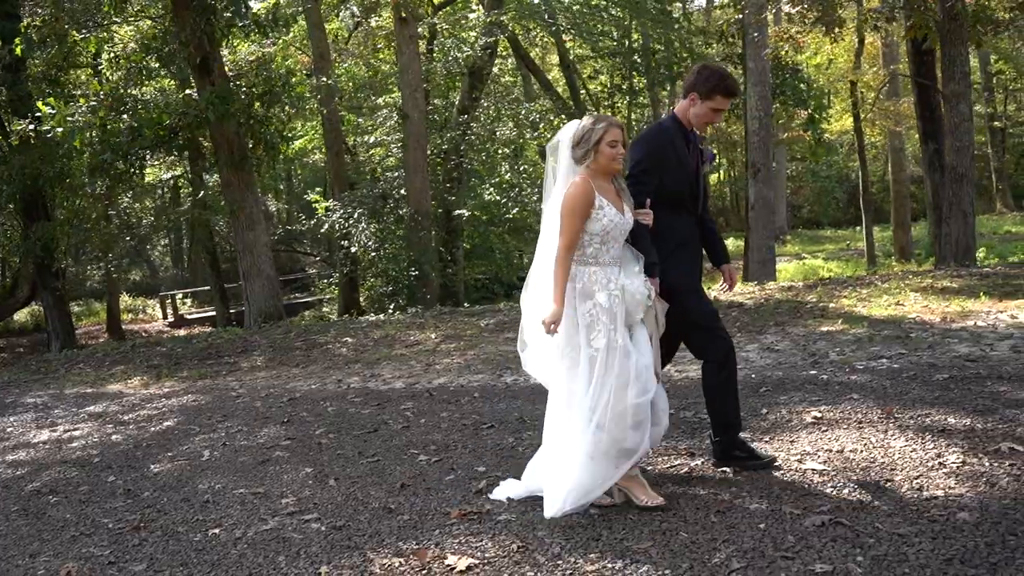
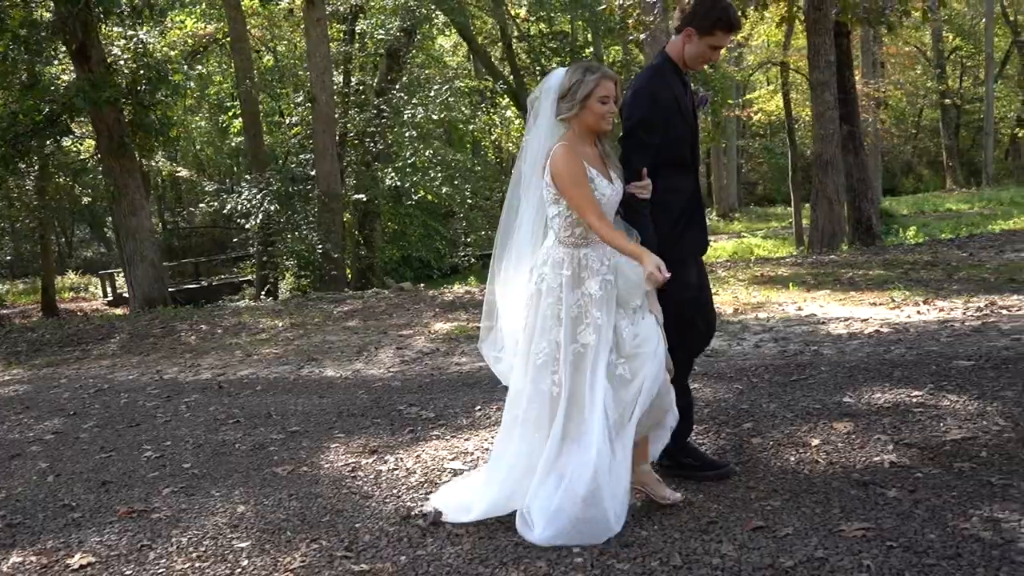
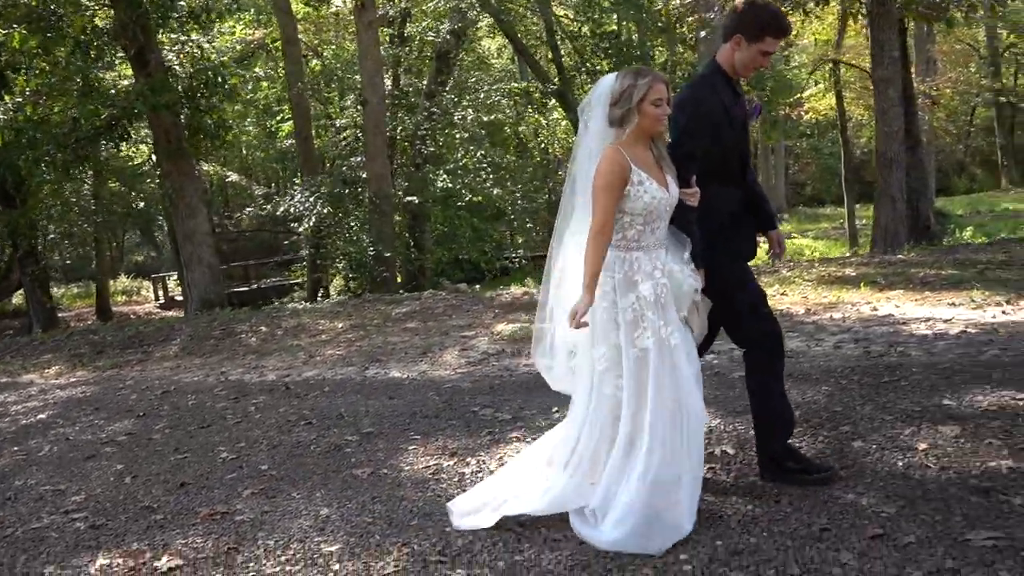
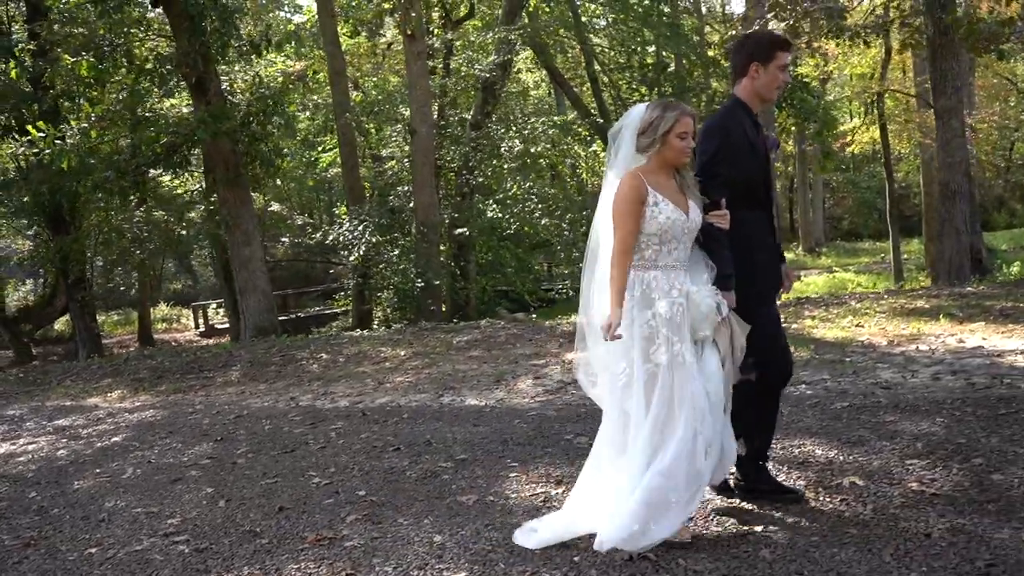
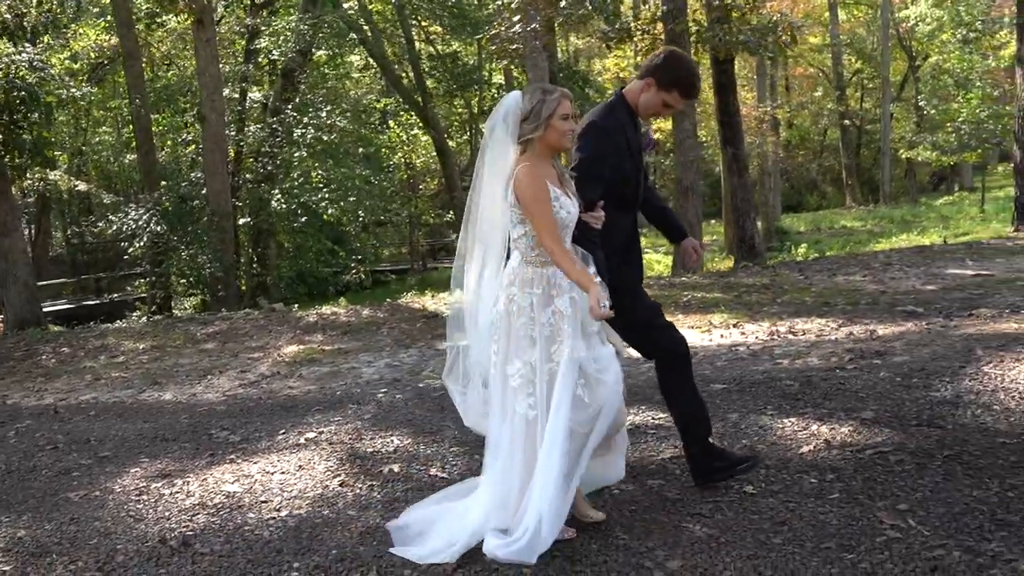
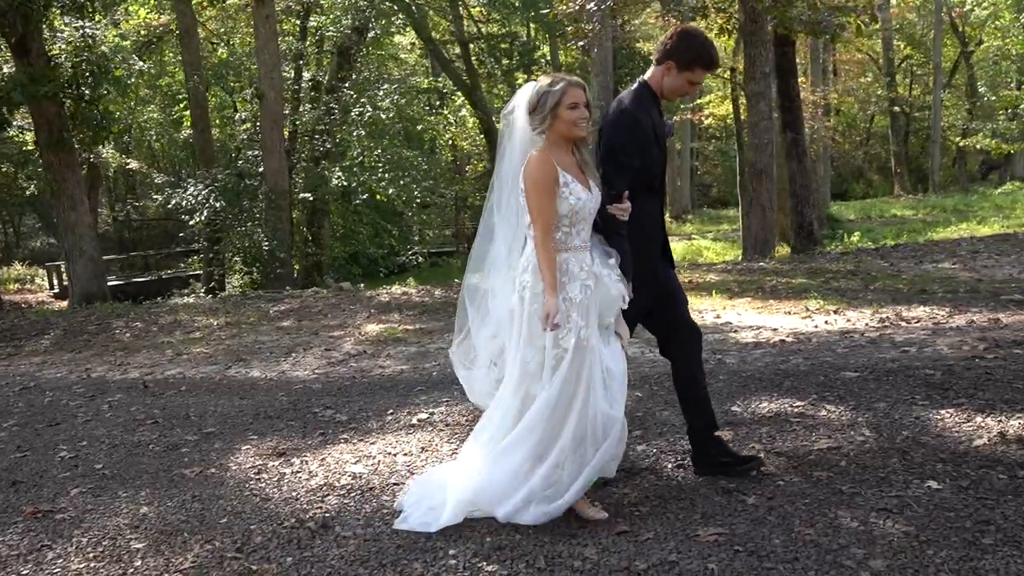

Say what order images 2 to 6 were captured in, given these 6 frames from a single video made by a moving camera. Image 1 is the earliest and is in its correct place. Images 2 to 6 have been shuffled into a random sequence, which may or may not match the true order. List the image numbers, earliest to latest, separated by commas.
4, 3, 2, 6, 5
